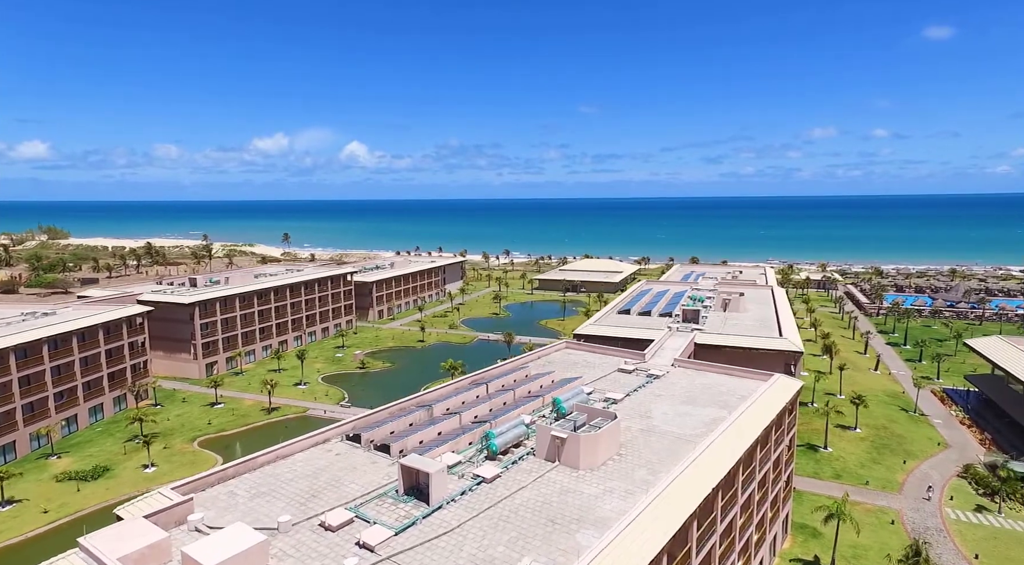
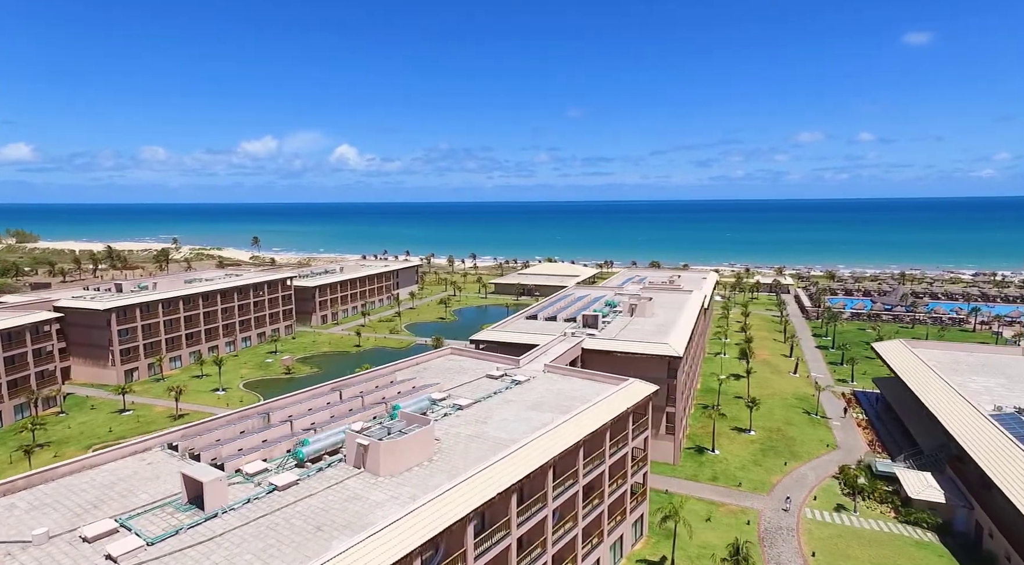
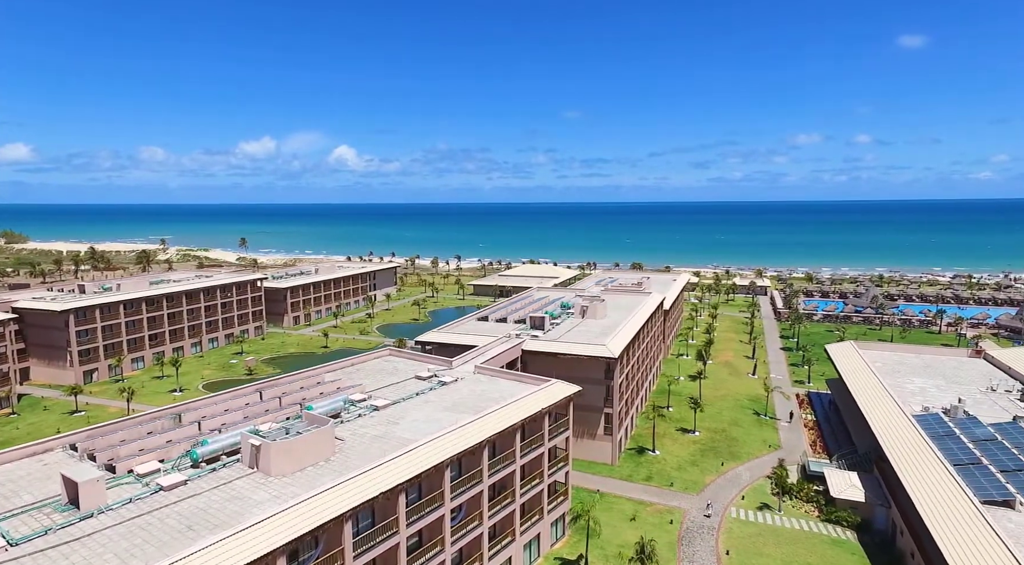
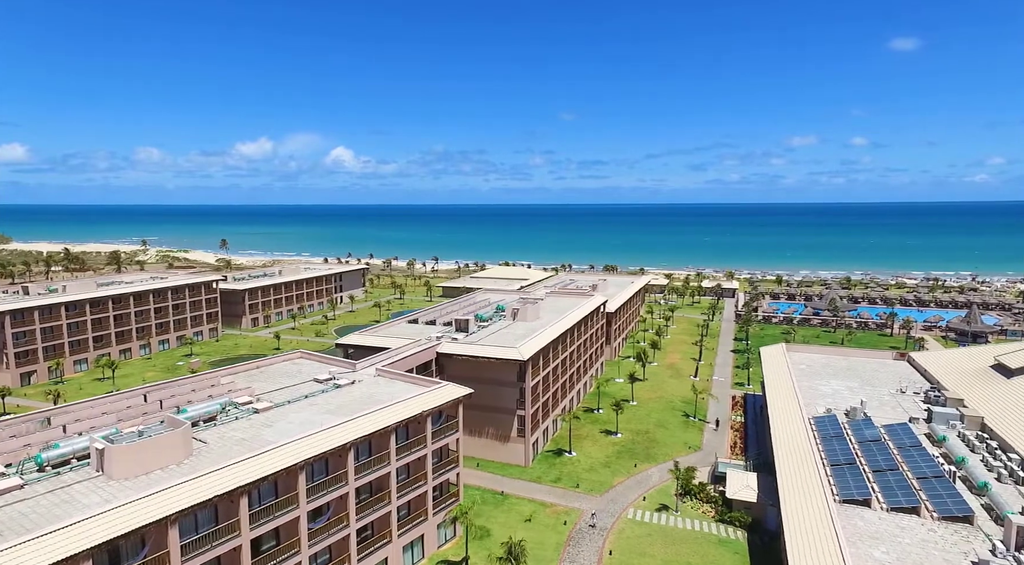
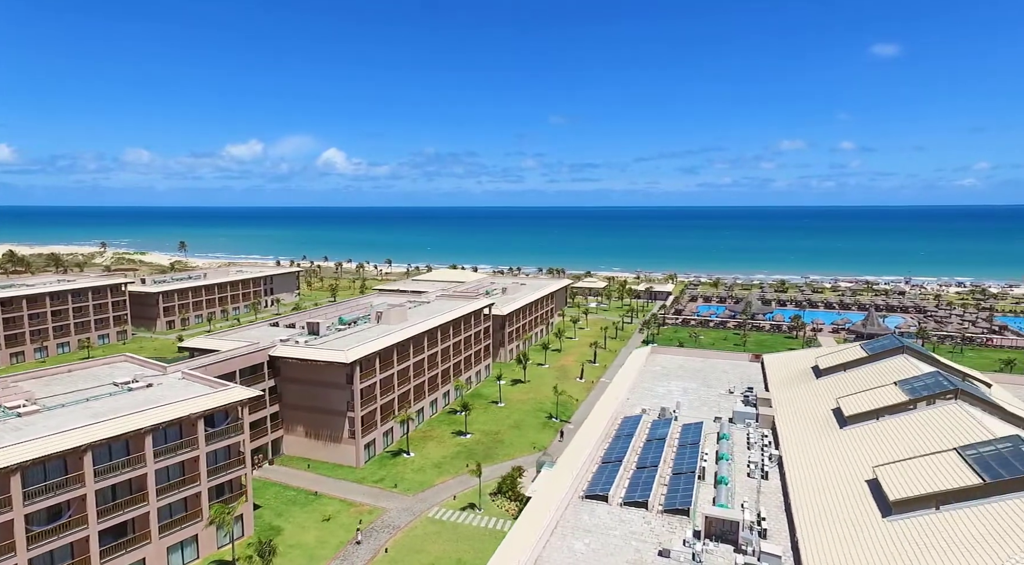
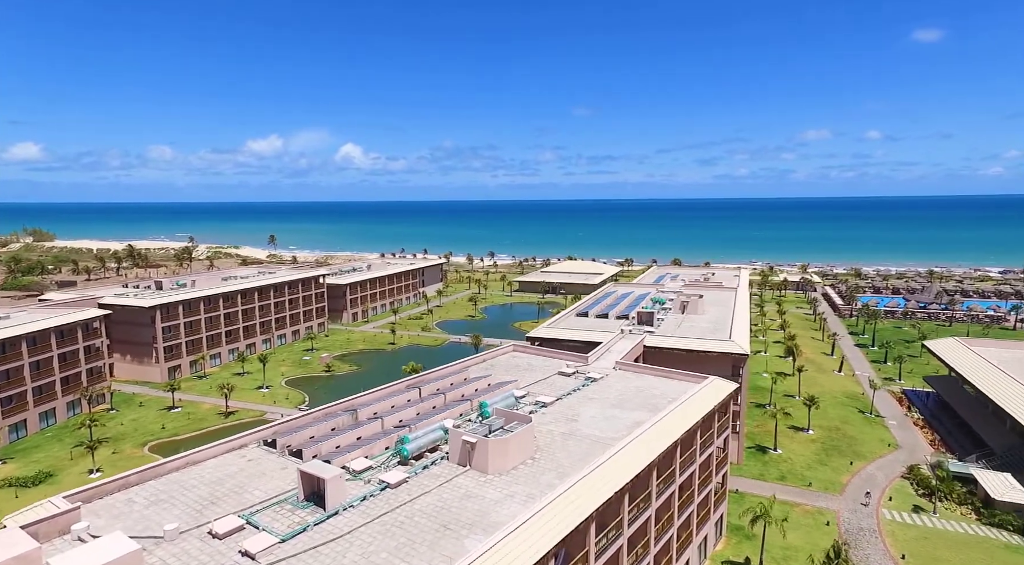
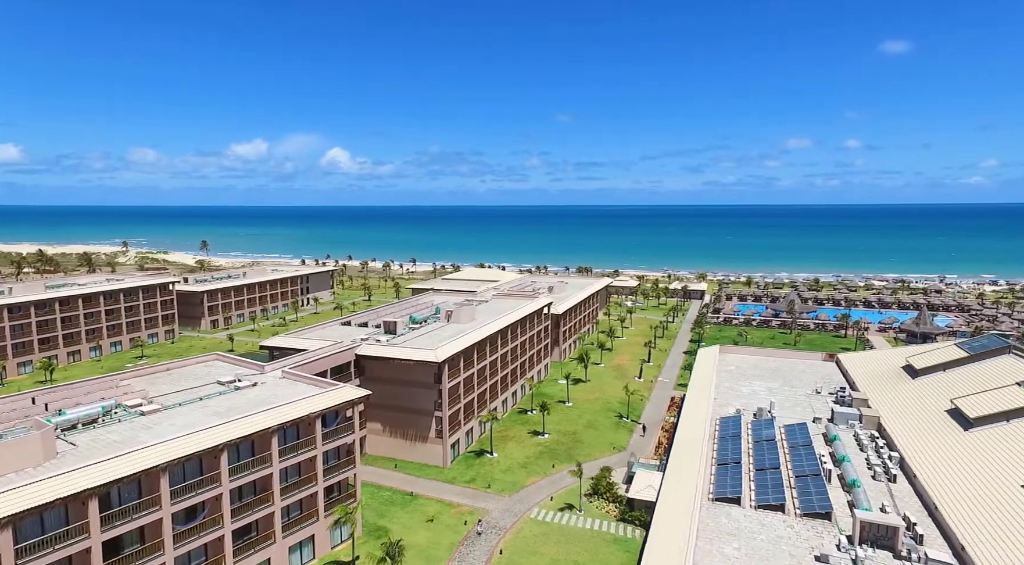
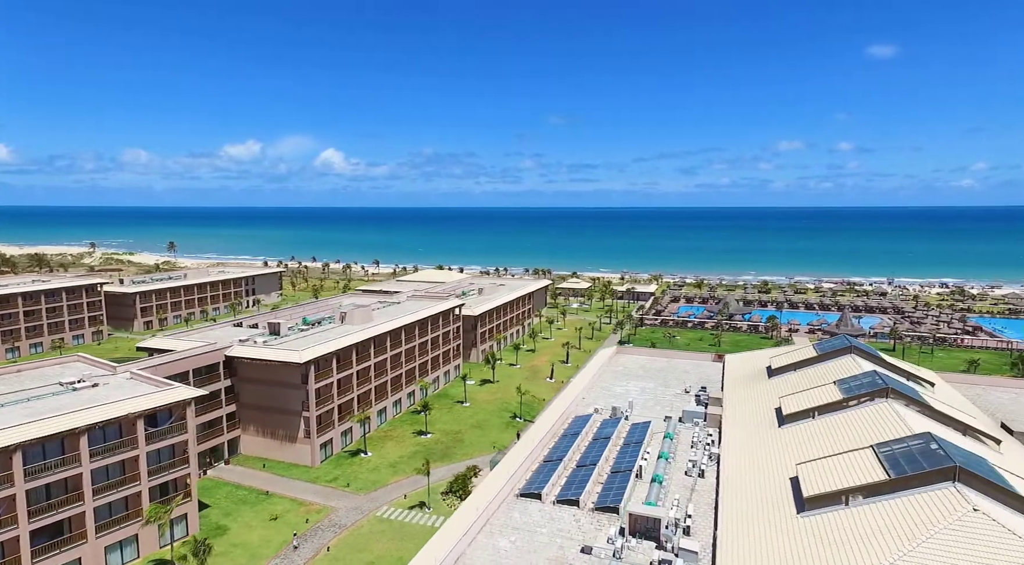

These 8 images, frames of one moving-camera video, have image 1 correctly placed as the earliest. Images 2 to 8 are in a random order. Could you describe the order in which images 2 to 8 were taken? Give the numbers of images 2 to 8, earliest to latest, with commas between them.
6, 2, 3, 4, 7, 5, 8
